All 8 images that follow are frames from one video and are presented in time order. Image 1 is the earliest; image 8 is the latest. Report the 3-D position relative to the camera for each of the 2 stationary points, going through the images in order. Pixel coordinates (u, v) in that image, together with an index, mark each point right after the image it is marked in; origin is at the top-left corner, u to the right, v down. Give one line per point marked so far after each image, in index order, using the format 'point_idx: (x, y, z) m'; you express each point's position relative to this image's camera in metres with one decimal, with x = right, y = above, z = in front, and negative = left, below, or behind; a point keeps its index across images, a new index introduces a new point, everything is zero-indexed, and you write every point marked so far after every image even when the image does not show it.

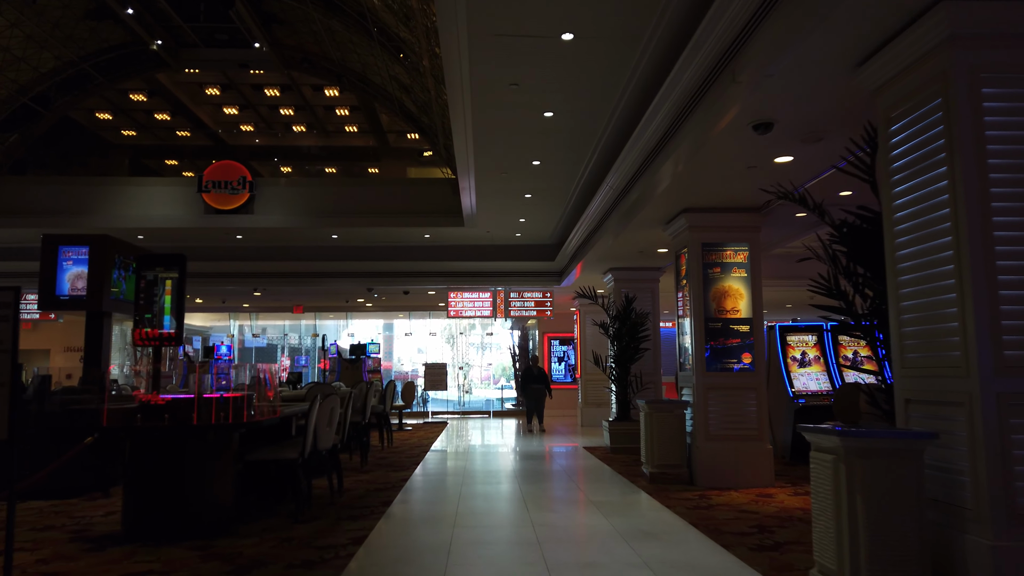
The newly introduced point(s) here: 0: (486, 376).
0: (-0.6, -2.1, +17.2) m
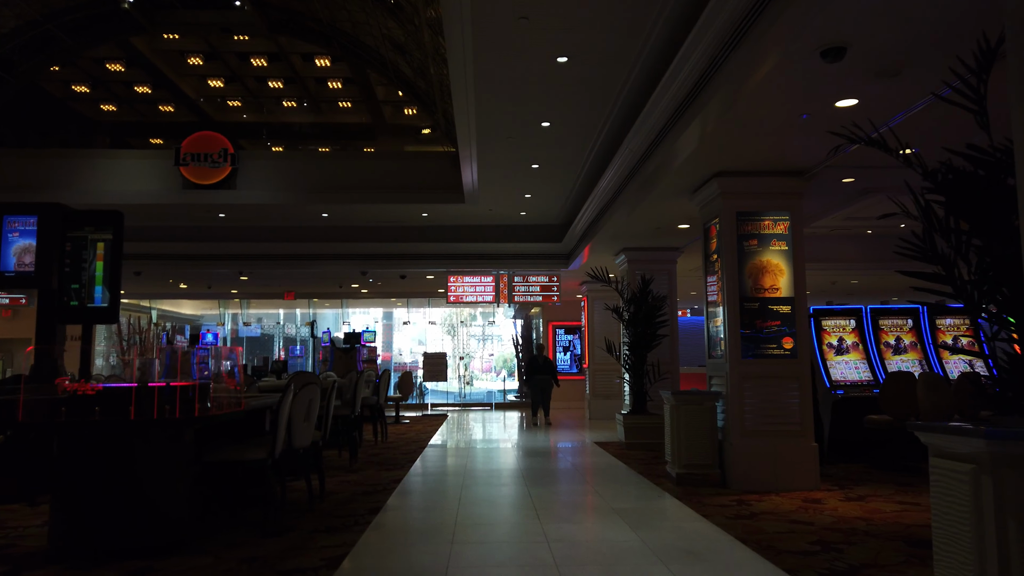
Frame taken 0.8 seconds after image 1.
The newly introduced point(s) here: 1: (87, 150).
0: (-0.5, -1.8, +16.4) m
1: (-5.1, +1.7, +8.9) m
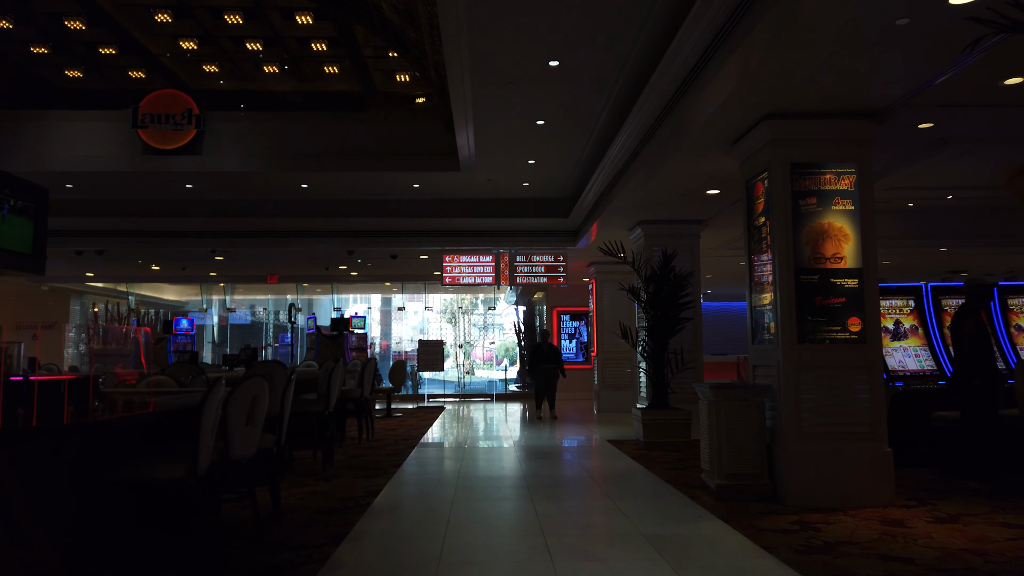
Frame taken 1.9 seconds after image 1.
0: (-0.5, -1.4, +15.4) m
1: (-5.0, +1.9, +7.8) m
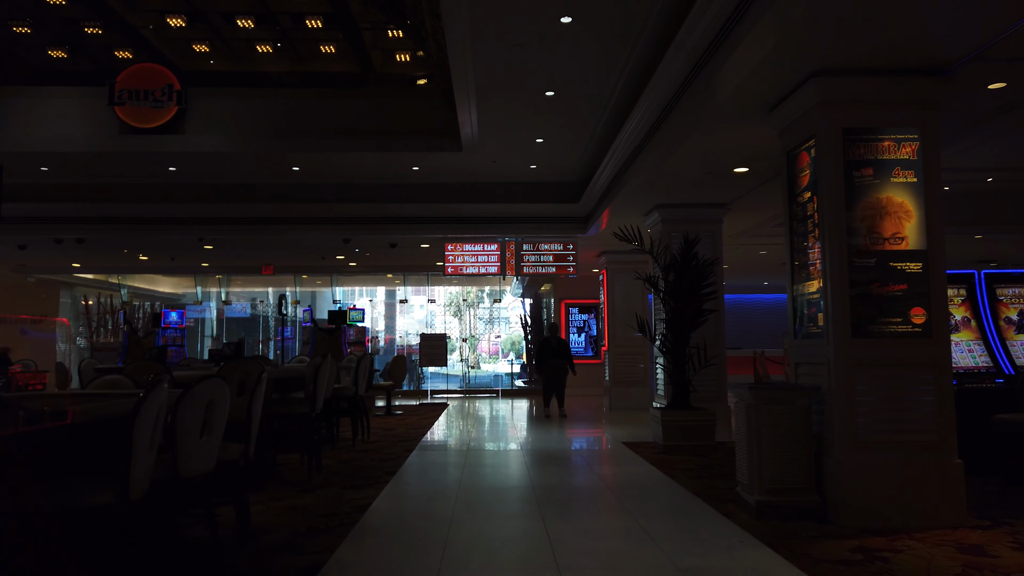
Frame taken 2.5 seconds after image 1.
0: (-0.4, -1.3, +14.9) m
1: (-5.0, +2.0, +7.3) m
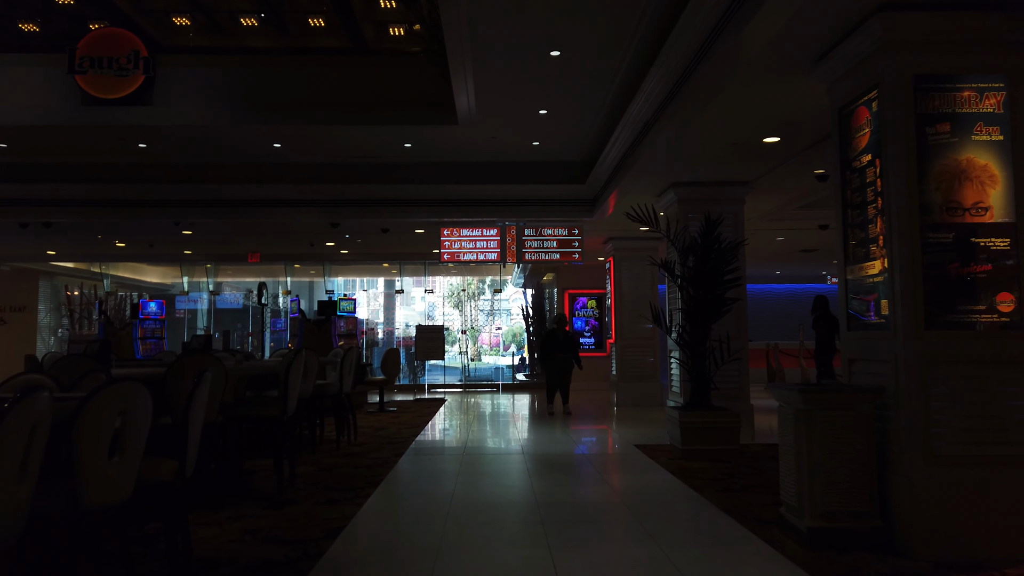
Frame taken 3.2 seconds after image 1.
0: (-0.3, -1.1, +14.2) m
1: (-5.0, +2.1, +6.6) m
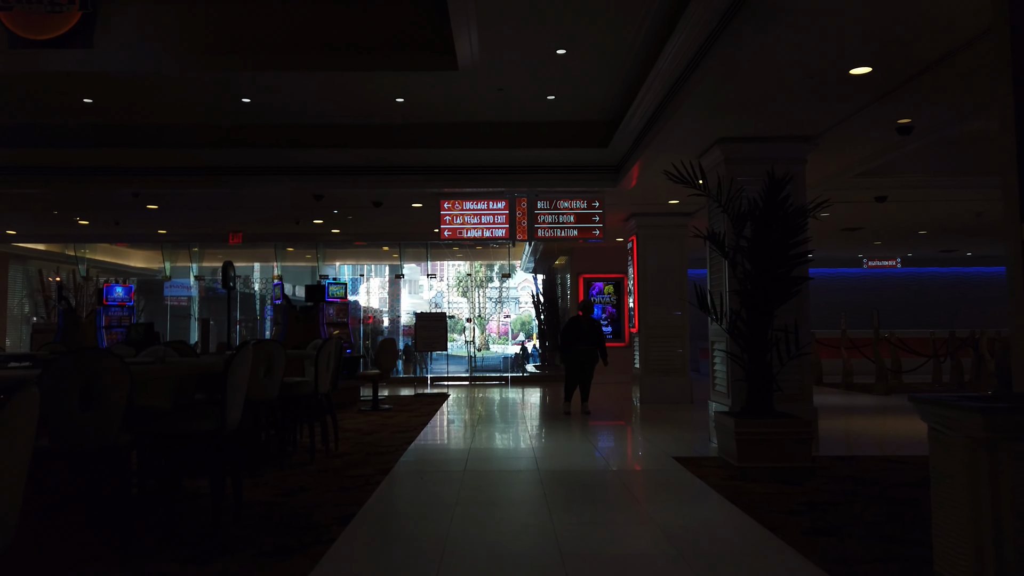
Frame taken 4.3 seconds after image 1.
0: (-0.2, -0.8, +13.1) m
1: (-4.9, +2.3, +5.5) m
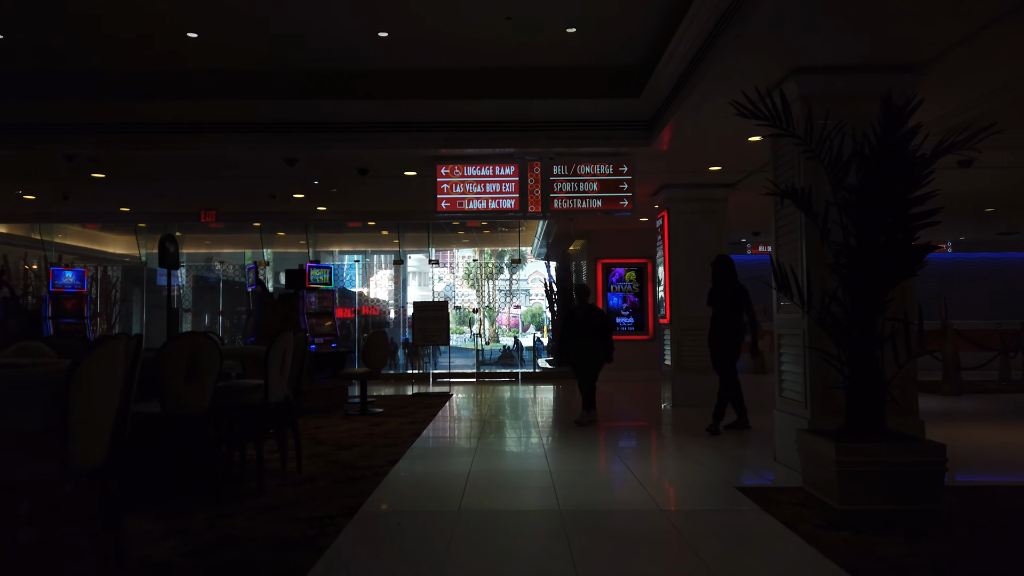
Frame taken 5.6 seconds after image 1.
0: (0.0, -0.6, +11.9) m
1: (-4.8, +2.4, +4.3) m
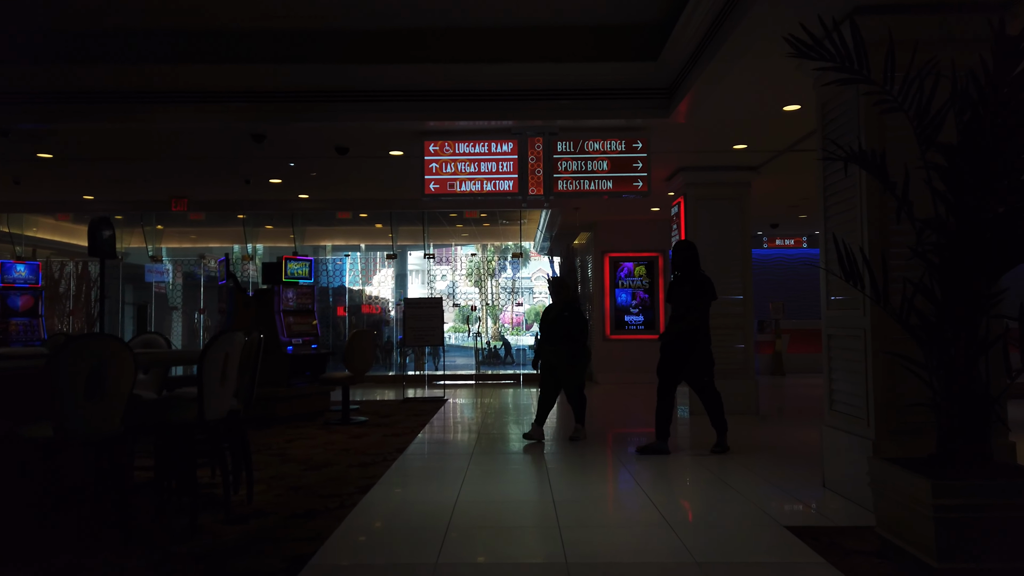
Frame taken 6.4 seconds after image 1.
0: (0.0, -0.5, +11.1) m
1: (-4.8, +2.4, +3.6) m
